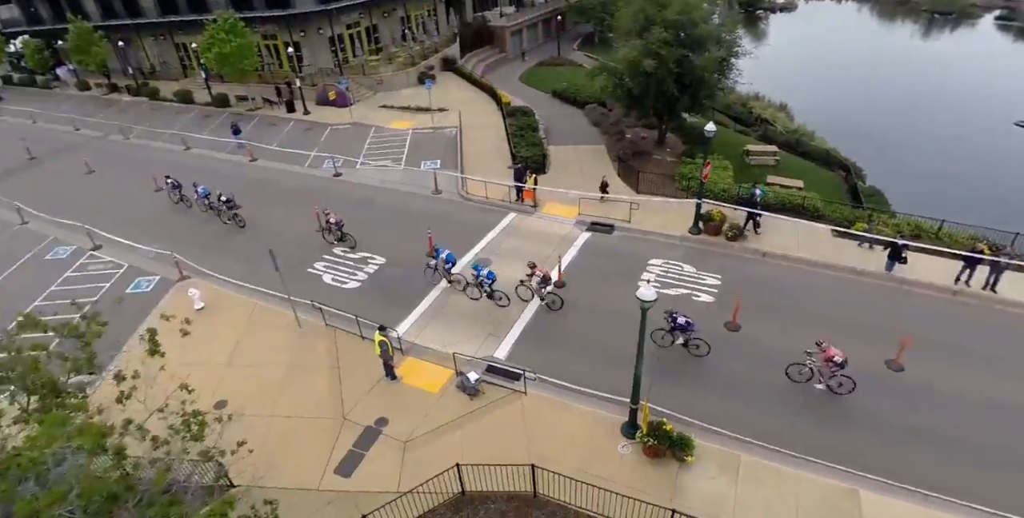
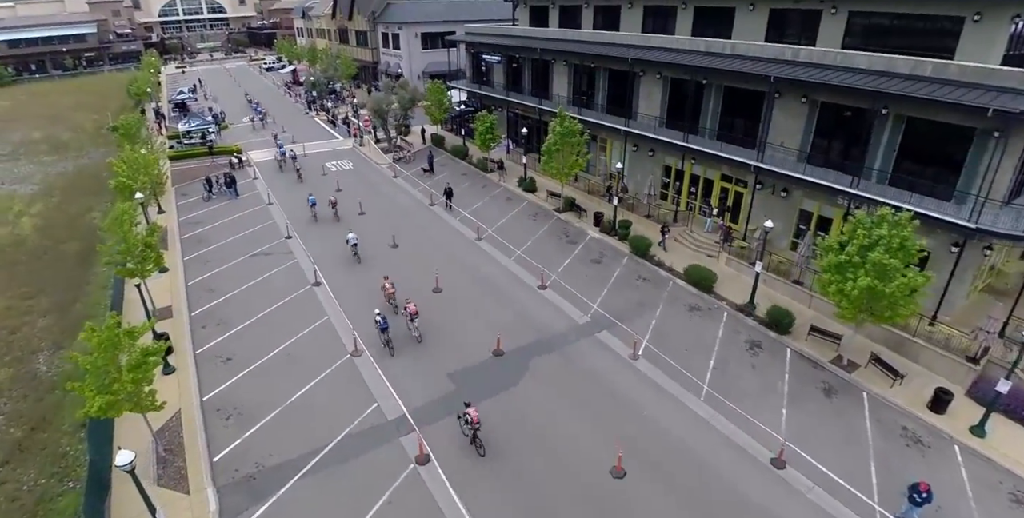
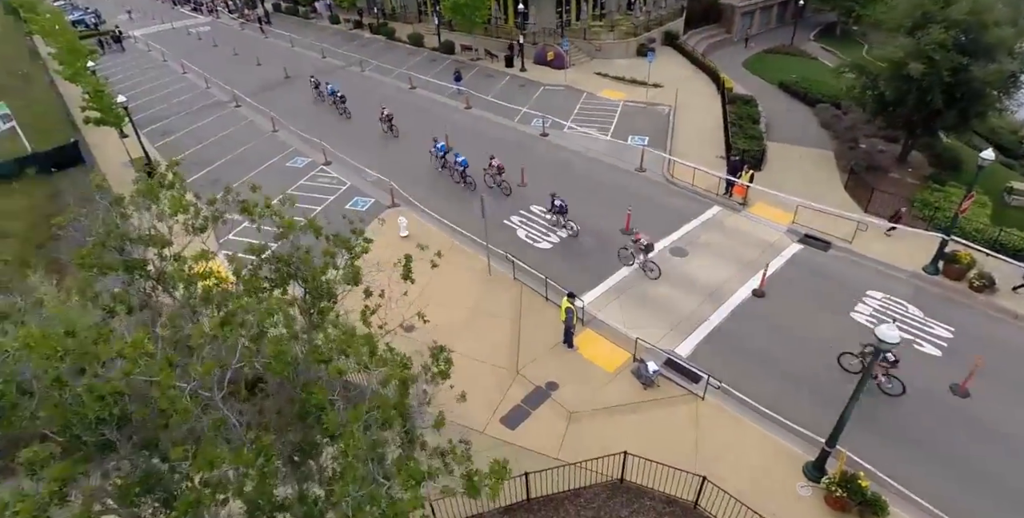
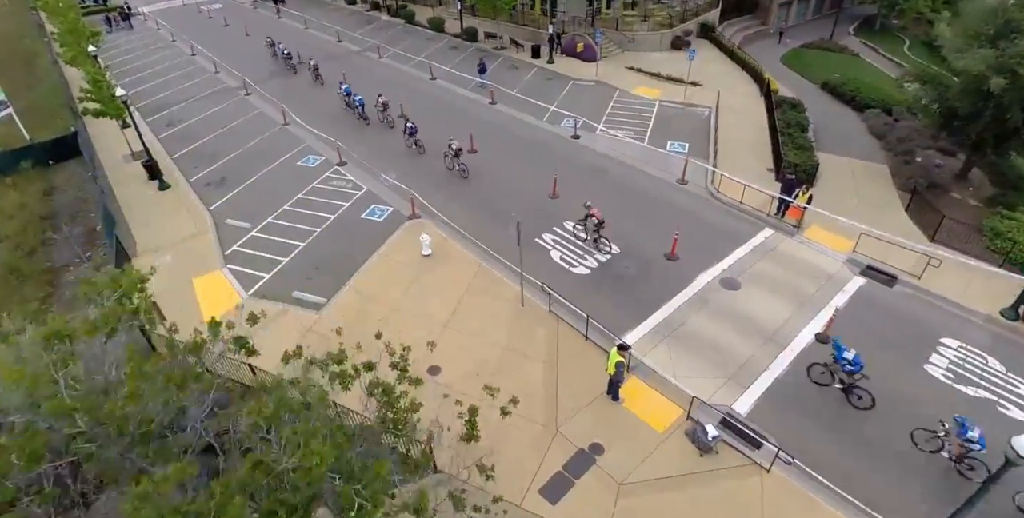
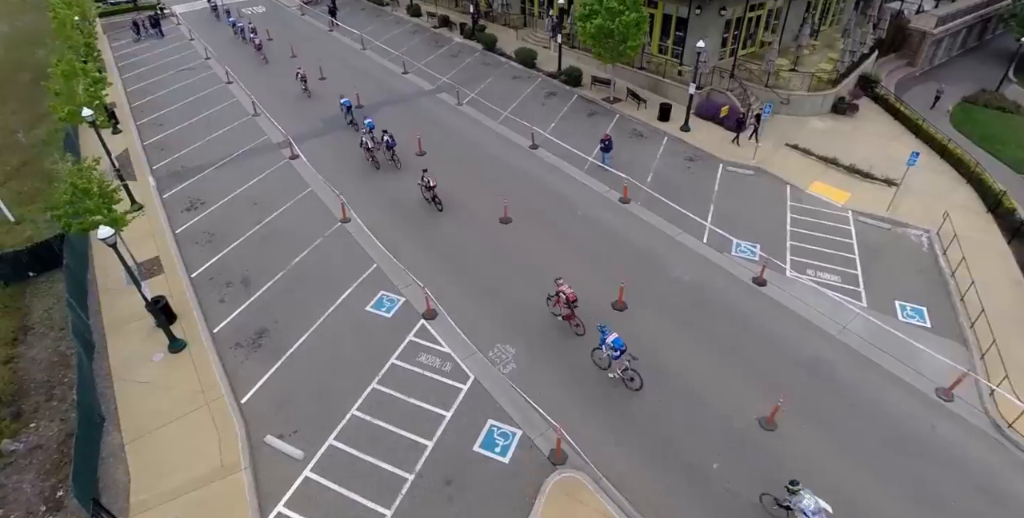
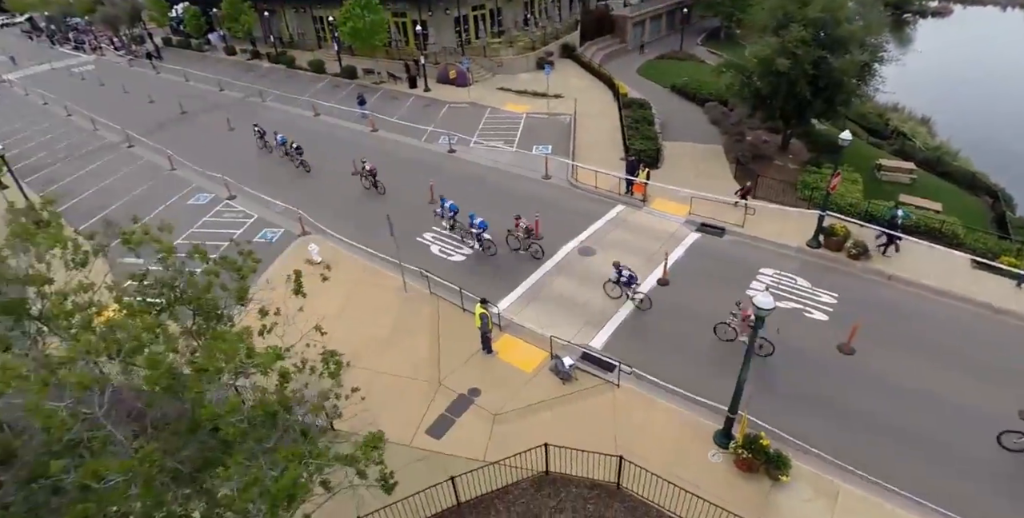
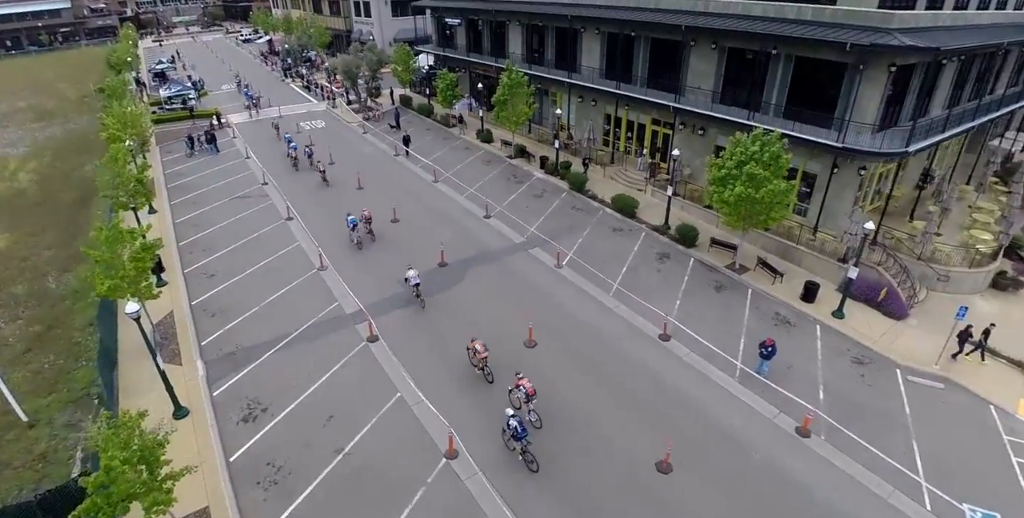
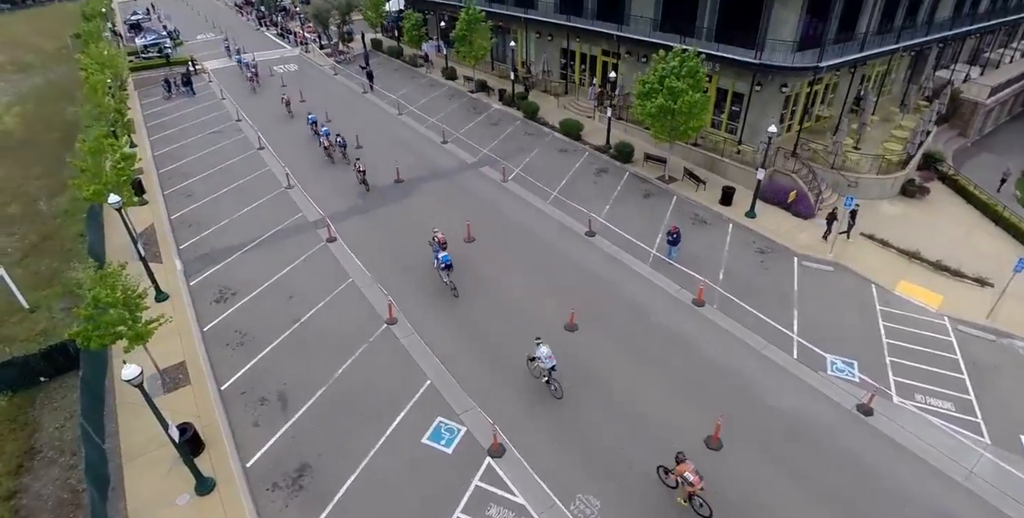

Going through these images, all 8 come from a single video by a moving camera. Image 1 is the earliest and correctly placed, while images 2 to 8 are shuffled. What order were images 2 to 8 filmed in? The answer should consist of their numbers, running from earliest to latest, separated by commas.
6, 3, 4, 5, 8, 7, 2
